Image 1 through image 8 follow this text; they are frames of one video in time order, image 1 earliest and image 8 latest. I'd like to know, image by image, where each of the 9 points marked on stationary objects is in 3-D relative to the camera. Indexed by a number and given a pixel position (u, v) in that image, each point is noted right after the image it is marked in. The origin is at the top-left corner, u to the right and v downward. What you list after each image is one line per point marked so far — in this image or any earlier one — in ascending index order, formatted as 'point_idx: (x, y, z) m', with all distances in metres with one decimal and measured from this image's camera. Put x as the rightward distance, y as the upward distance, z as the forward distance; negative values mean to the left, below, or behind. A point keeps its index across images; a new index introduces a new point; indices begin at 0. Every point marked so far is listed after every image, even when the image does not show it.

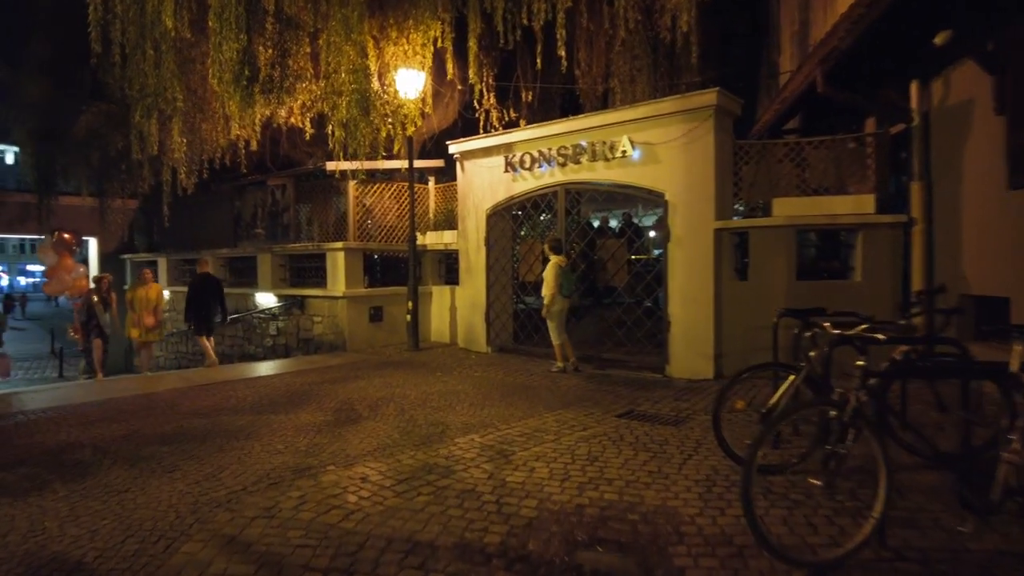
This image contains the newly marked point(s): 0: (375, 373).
0: (-1.9, -1.2, +9.3) m
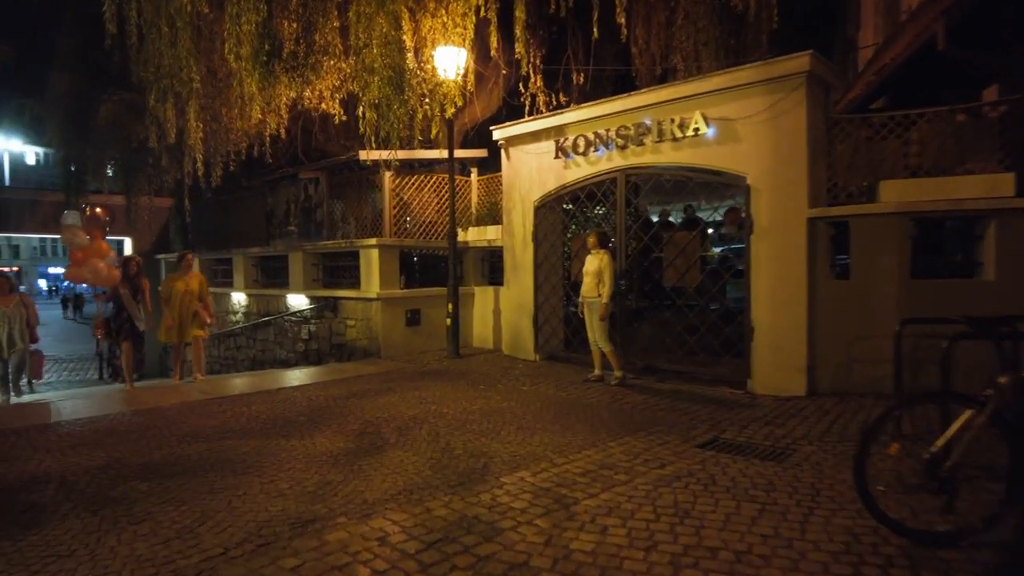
0: (-1.3, -1.2, +8.1) m
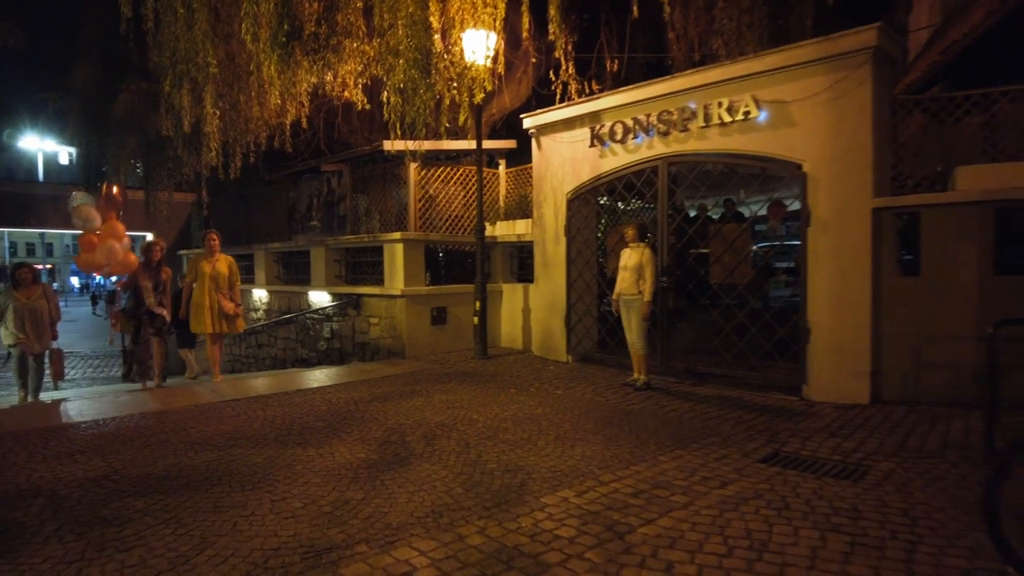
0: (-0.9, -1.2, +7.6) m
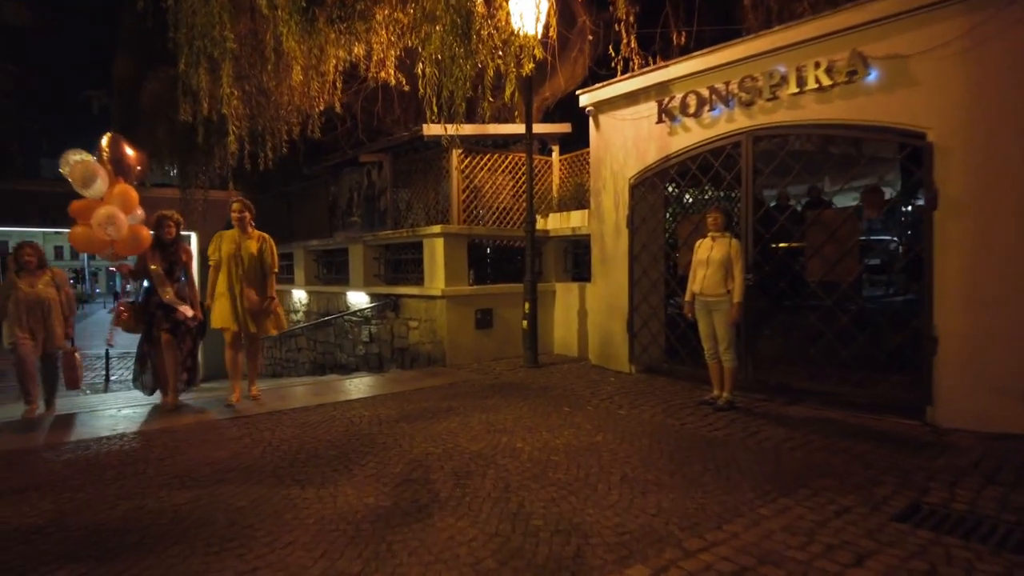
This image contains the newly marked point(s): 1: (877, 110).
0: (-0.3, -1.2, +6.5) m
1: (+3.5, +1.7, +6.1) m
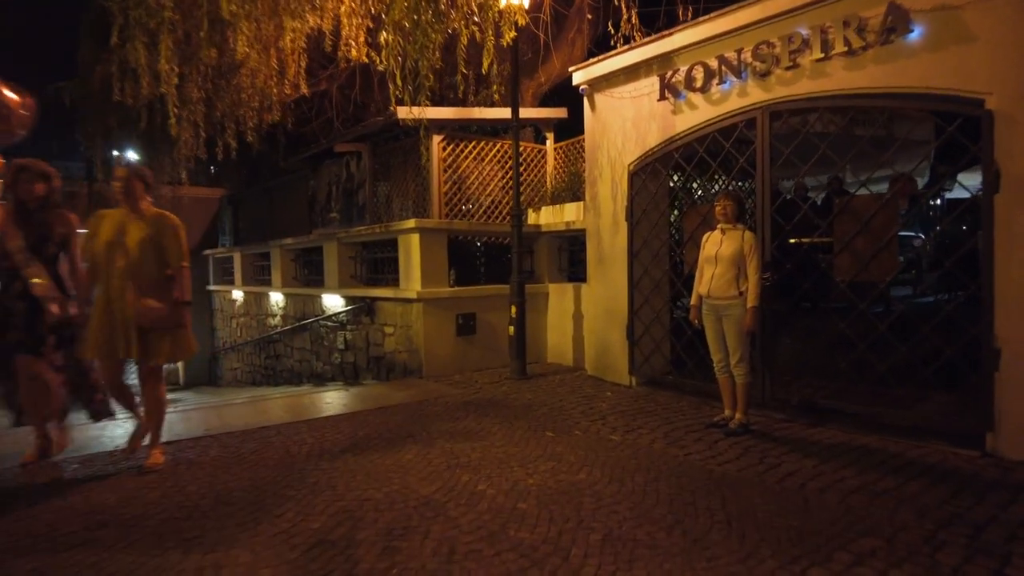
0: (-0.6, -1.2, +5.6) m
1: (+3.2, +1.7, +5.1) m
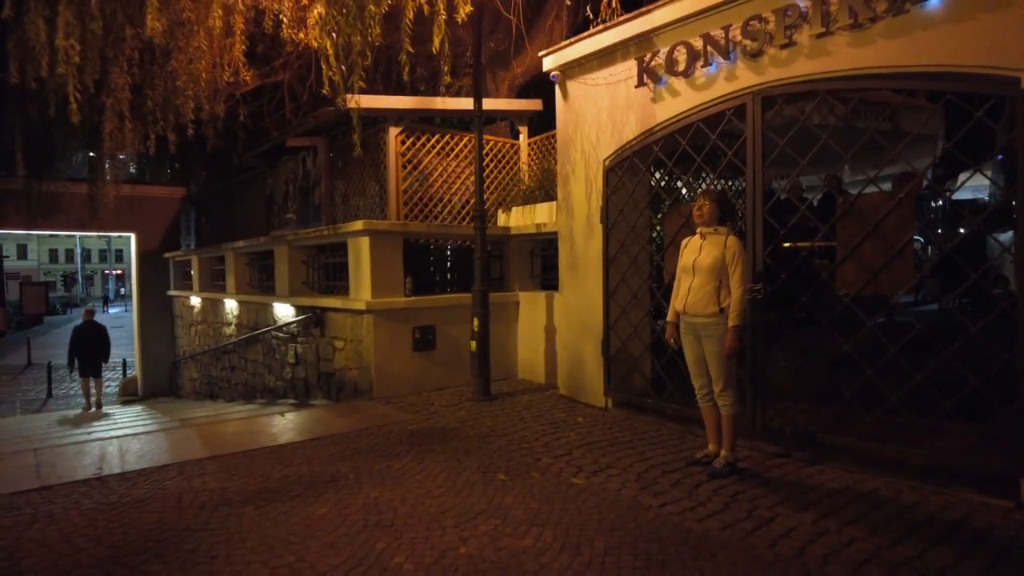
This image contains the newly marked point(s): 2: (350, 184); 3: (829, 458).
0: (-1.0, -1.3, +4.7) m
1: (+2.8, +1.6, +4.3) m
2: (-2.2, +1.4, +8.8) m
3: (+2.3, -1.3, +4.8) m
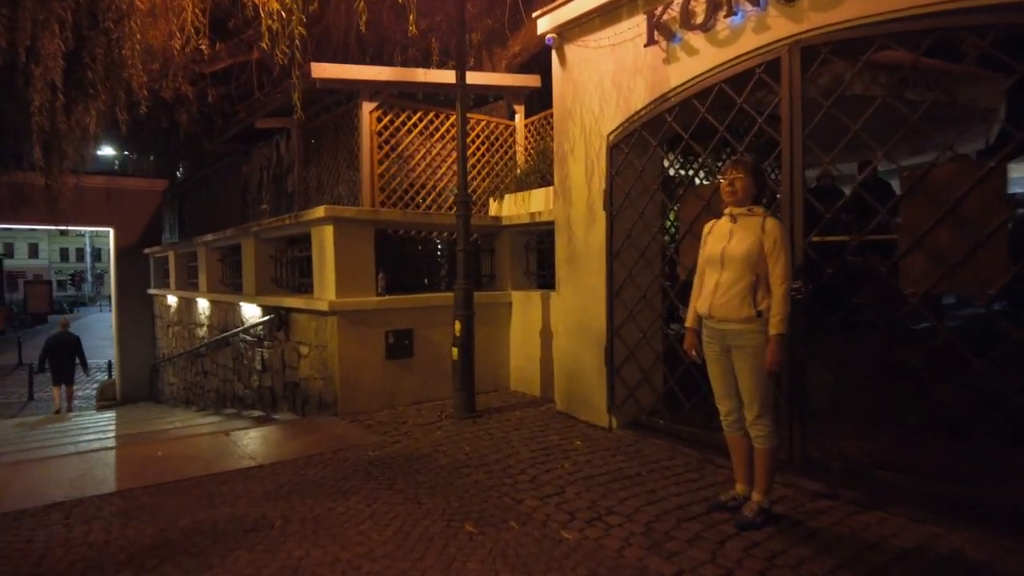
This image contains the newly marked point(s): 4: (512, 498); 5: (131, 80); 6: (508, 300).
0: (-1.1, -1.3, +3.7) m
1: (+2.7, +1.6, +3.3) m
2: (-2.3, +1.4, +7.9) m
3: (+2.2, -1.2, +3.7) m
4: (0.0, -1.3, +3.9) m
5: (-3.9, +2.1, +6.6) m
6: (0.0, -0.1, +7.0) m
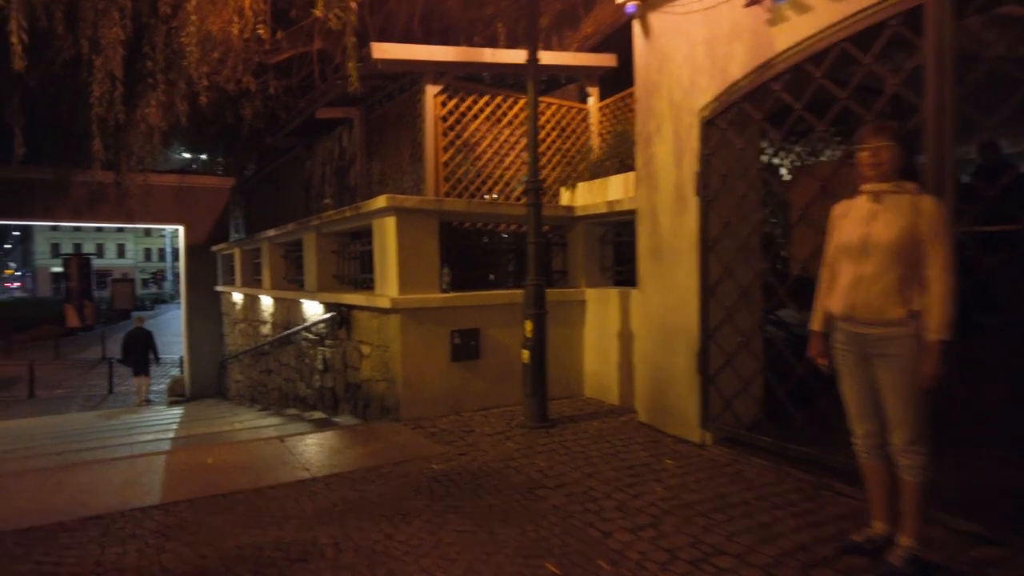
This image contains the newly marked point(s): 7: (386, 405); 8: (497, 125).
0: (-0.7, -1.2, +3.3) m
1: (+3.1, +1.6, +2.4) m
2: (-1.4, +1.5, +7.5) m
3: (+2.6, -1.2, +3.0) m
4: (+0.4, -1.2, +3.3) m
5: (-3.2, +2.2, +6.4) m
6: (+0.7, -0.1, +6.4) m
7: (-1.1, -1.0, +5.8) m
8: (-0.2, +1.7, +6.8) m
